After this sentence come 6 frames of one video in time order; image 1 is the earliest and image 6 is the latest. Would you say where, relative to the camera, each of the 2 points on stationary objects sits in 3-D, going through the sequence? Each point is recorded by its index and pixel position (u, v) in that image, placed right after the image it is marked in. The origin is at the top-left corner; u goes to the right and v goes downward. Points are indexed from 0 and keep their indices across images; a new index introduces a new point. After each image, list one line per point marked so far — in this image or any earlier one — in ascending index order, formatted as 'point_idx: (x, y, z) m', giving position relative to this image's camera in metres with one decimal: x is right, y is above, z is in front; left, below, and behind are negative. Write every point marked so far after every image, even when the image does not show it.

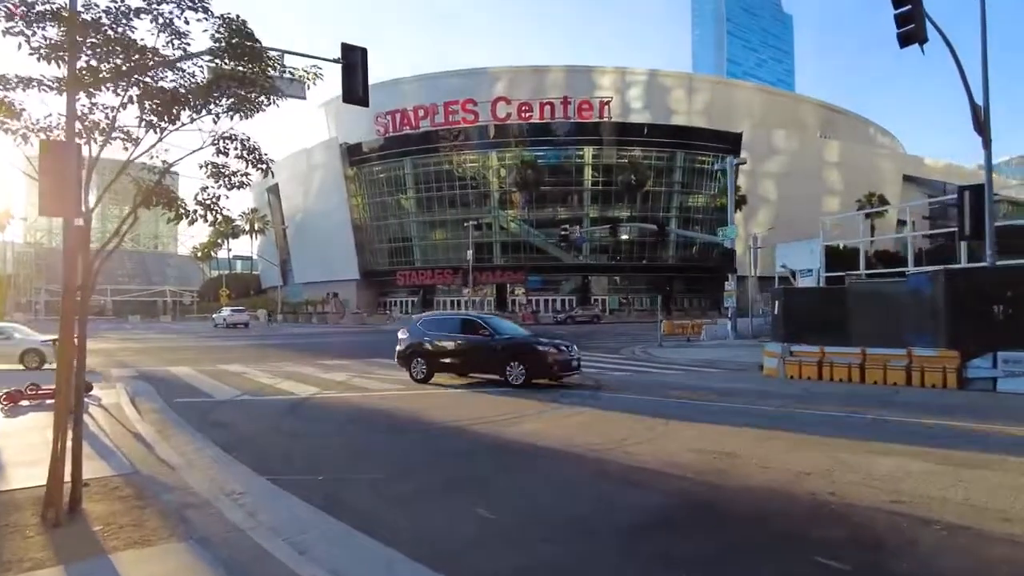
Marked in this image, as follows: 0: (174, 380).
0: (-8.2, -2.3, +17.7) m
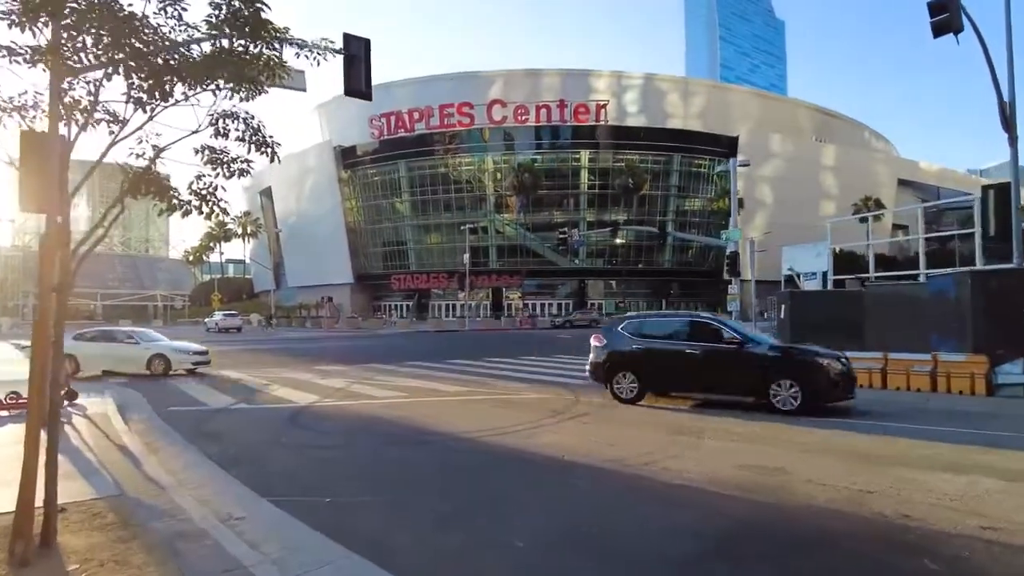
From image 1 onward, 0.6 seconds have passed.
0: (-8.0, -2.3, +16.9) m
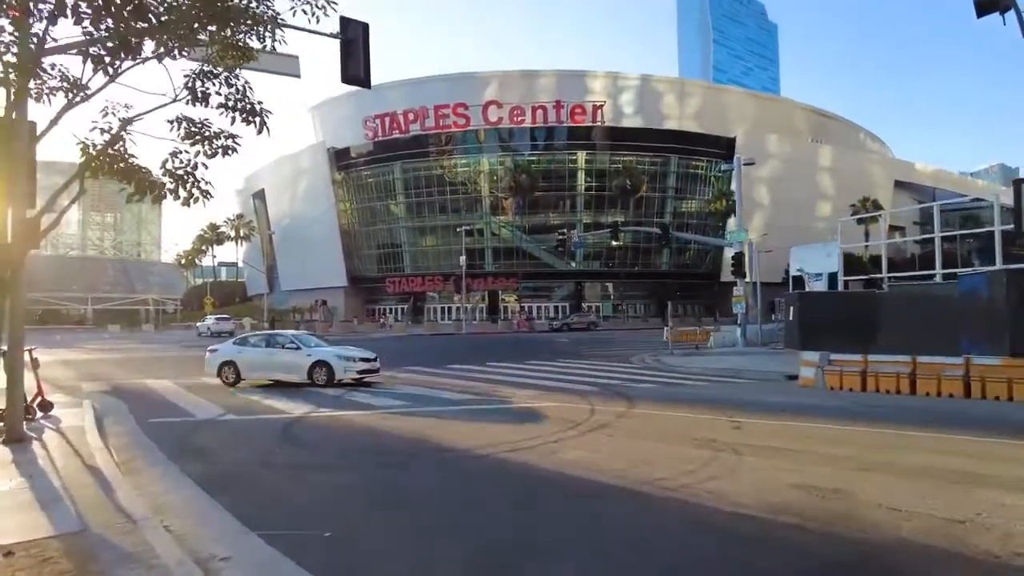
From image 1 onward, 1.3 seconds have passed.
0: (-7.8, -2.4, +15.9) m
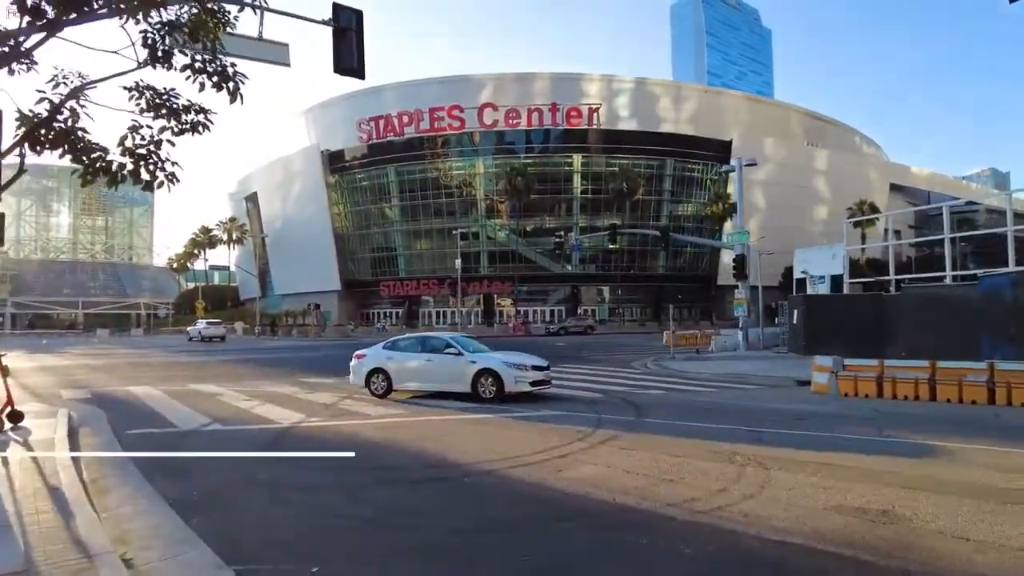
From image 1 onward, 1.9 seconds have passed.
0: (-7.8, -2.4, +15.0) m
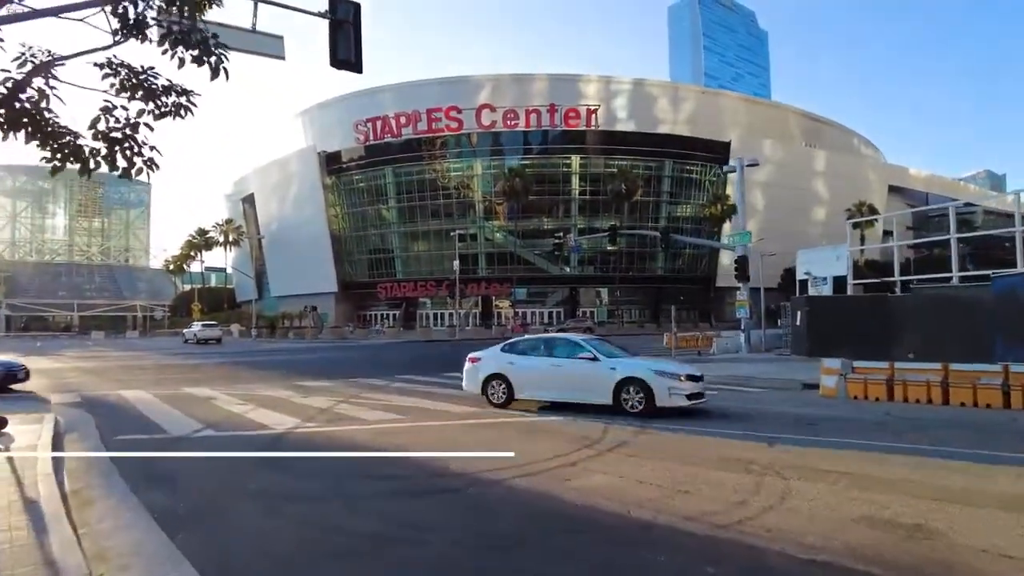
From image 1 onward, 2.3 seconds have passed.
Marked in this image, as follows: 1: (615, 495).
0: (-7.8, -2.4, +14.6) m
1: (+1.0, -2.0, +7.0) m
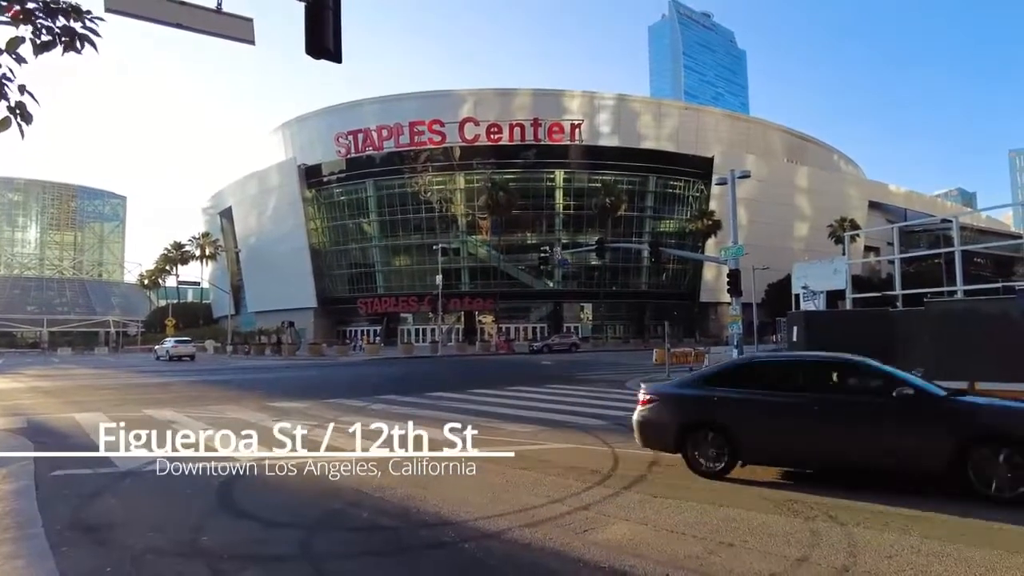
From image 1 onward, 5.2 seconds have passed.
0: (-7.9, -2.7, +13.1) m
1: (+1.0, -2.1, +5.8) m
